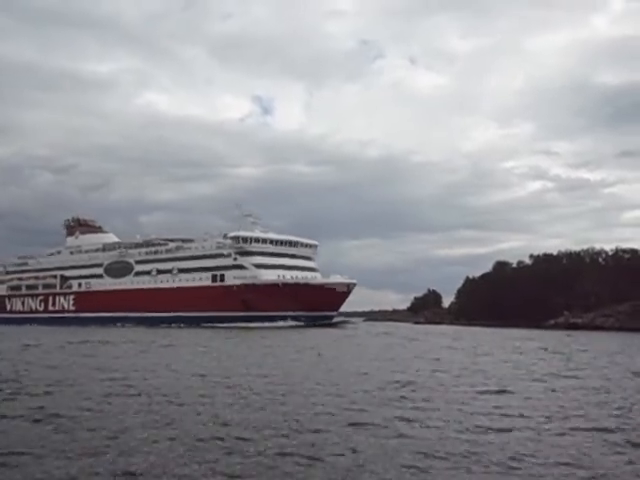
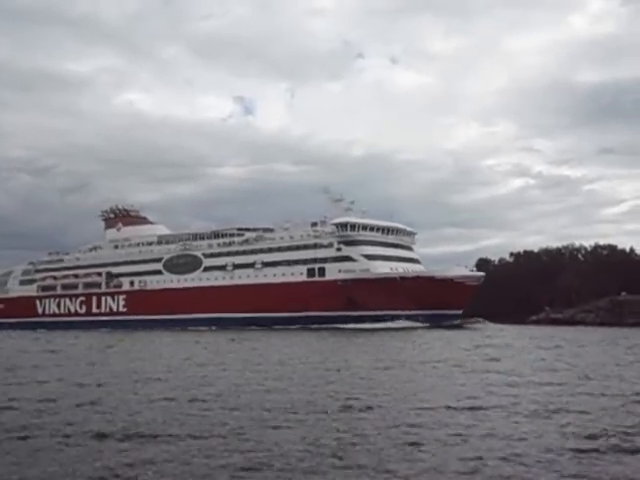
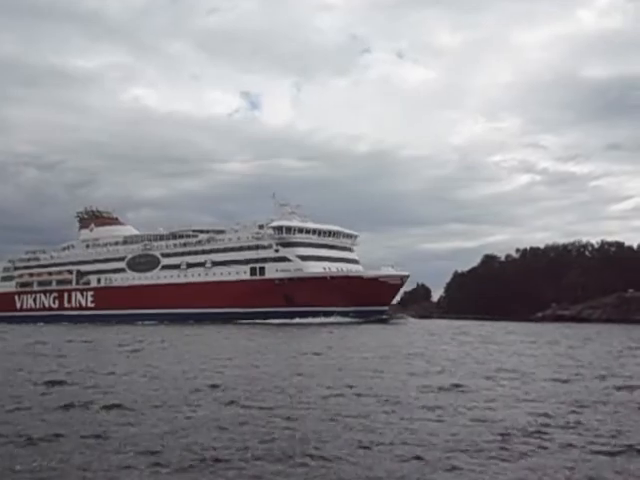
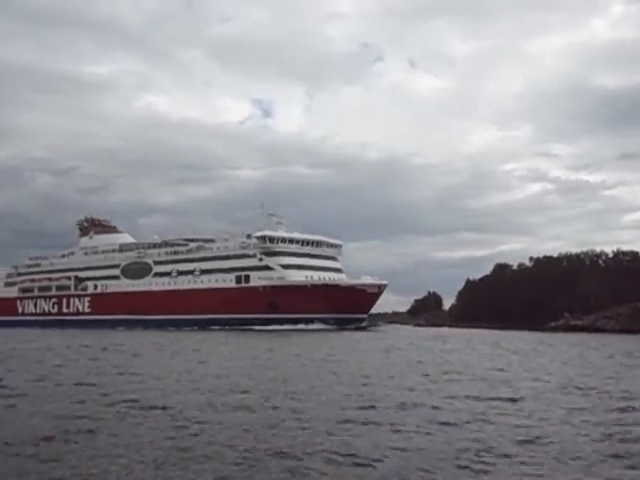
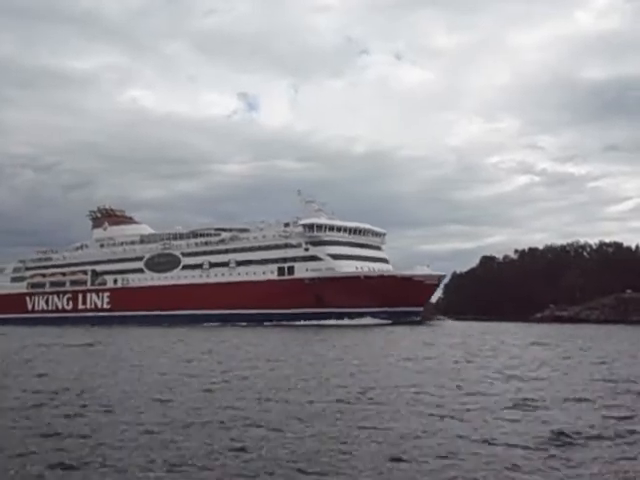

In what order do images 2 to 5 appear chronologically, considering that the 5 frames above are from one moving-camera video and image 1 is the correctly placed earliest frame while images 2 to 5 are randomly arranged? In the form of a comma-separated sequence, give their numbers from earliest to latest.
4, 3, 5, 2
